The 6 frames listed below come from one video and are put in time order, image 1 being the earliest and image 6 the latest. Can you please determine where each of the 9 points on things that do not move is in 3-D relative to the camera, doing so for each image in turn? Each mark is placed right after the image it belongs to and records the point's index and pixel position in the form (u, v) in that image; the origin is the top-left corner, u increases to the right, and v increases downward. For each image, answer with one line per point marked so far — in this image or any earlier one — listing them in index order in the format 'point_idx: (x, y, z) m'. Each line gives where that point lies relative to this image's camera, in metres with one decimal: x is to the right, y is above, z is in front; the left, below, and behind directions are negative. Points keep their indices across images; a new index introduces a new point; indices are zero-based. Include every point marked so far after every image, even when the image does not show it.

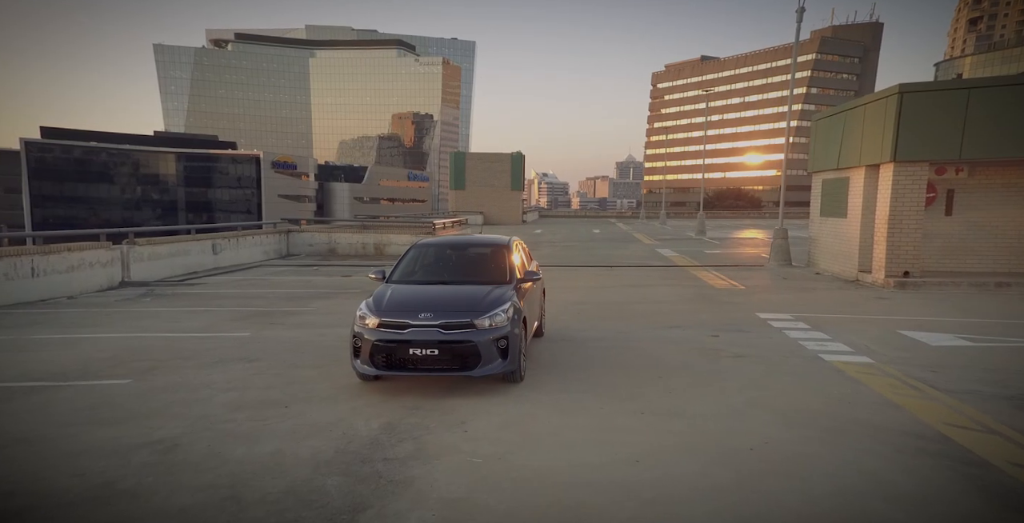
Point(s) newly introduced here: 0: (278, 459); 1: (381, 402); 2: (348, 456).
0: (-1.4, -1.1, +3.6) m
1: (-1.1, -1.1, +5.0) m
2: (-0.9, -1.1, +3.7) m
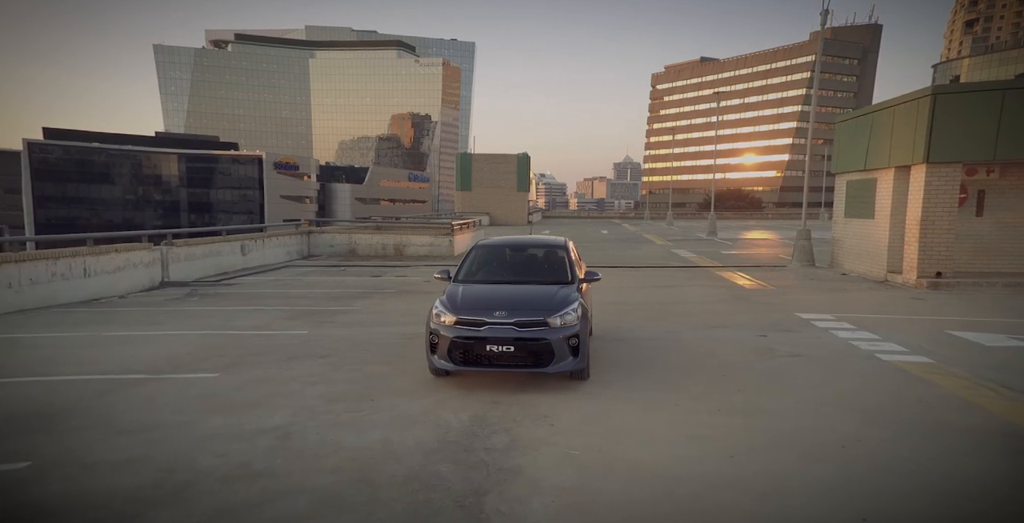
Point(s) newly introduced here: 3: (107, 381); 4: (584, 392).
0: (-0.8, -1.2, +3.9) m
1: (-0.5, -1.1, +5.2) m
2: (-0.4, -1.1, +3.9) m
3: (-3.6, -1.1, +5.4) m
4: (+0.6, -1.1, +5.4) m
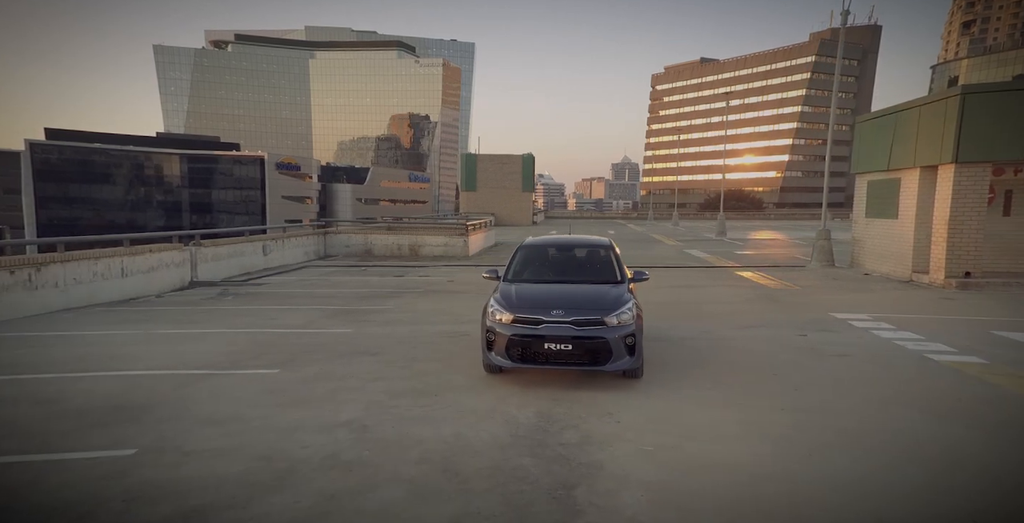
0: (-0.3, -1.1, +4.0) m
1: (0.0, -1.1, +5.3) m
2: (+0.1, -1.1, +4.0) m
3: (-3.1, -1.1, +5.5) m
4: (+1.1, -1.1, +5.5) m
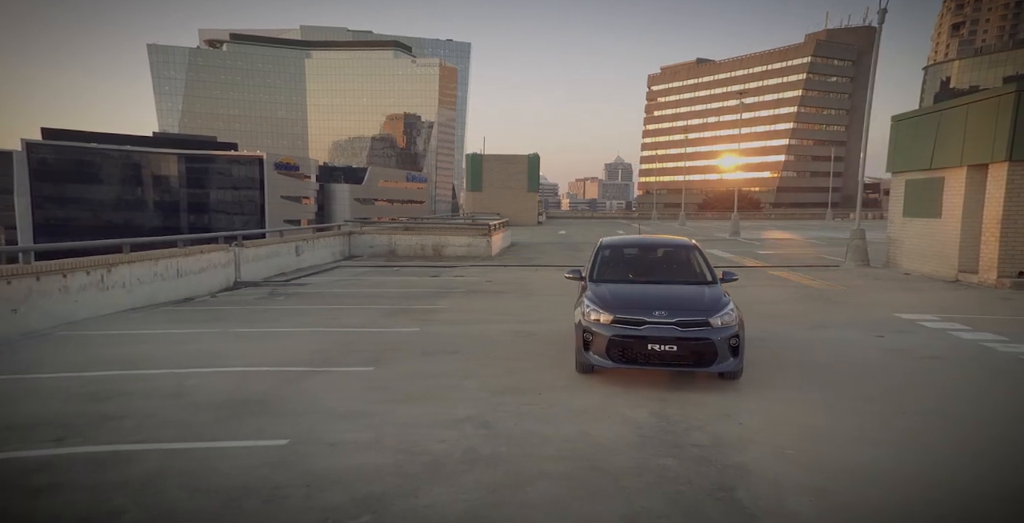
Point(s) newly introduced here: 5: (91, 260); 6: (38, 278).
0: (+0.5, -1.1, +4.0) m
1: (+0.9, -1.1, +5.3) m
2: (+0.9, -1.1, +4.0) m
3: (-2.2, -1.1, +5.6) m
4: (+1.9, -1.1, +5.5) m
5: (-7.9, 0.0, +11.9) m
6: (-8.0, -0.3, +10.8) m
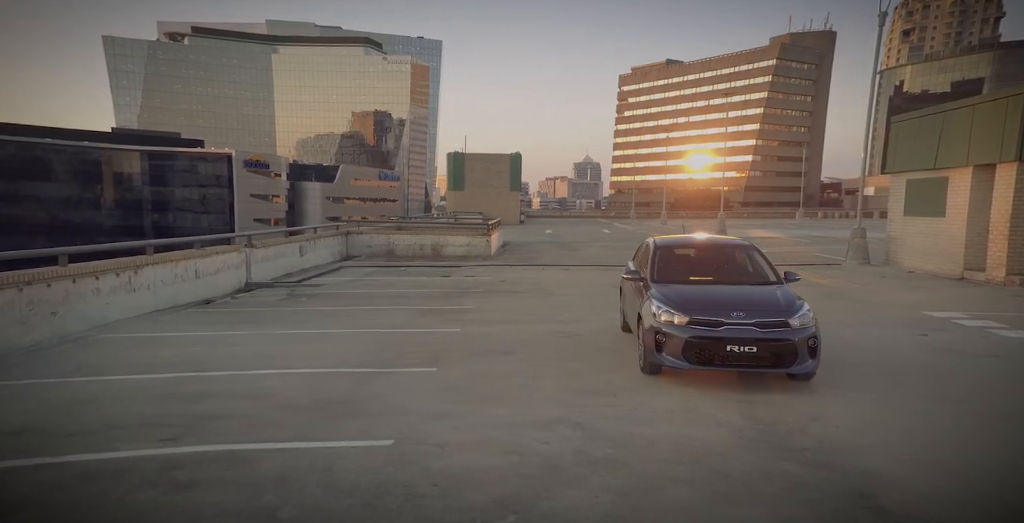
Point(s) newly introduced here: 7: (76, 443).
0: (+1.2, -1.2, +4.1) m
1: (+1.6, -1.1, +5.4) m
2: (+1.6, -1.1, +4.1) m
3: (-1.6, -1.1, +5.7) m
4: (+2.6, -1.1, +5.6) m
5: (-7.4, 0.0, +11.9) m
6: (-7.4, -0.3, +10.7) m
7: (-2.9, -1.2, +4.3) m
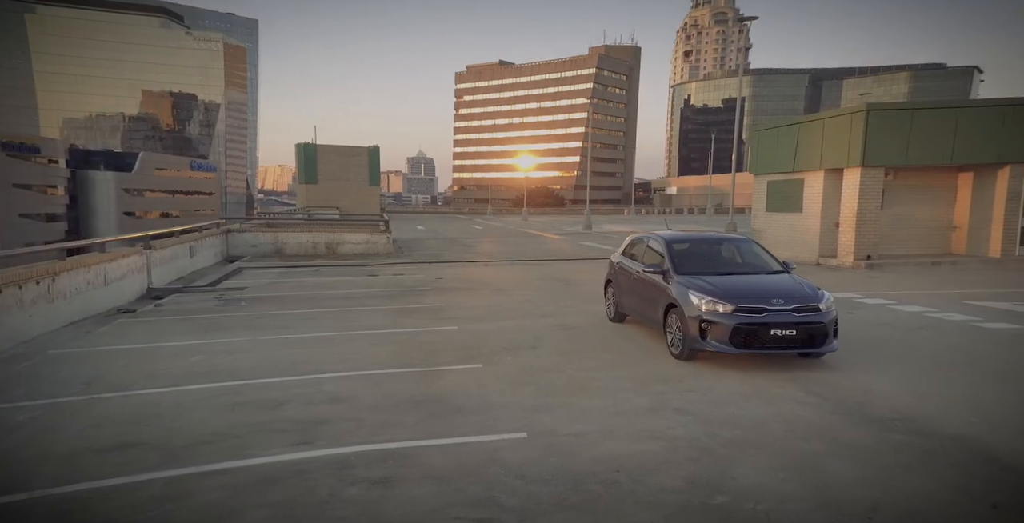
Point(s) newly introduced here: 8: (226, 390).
0: (+2.1, -1.1, +4.7) m
1: (+2.2, -1.1, +6.1) m
2: (+2.5, -1.1, +4.8) m
3: (-0.9, -1.2, +5.8) m
4: (+3.2, -1.0, +6.4) m
5: (-7.8, -0.1, +10.8) m
6: (-7.6, -0.4, +9.7) m
7: (-2.0, -1.3, +4.2) m
8: (-2.6, -1.2, +5.9) m
